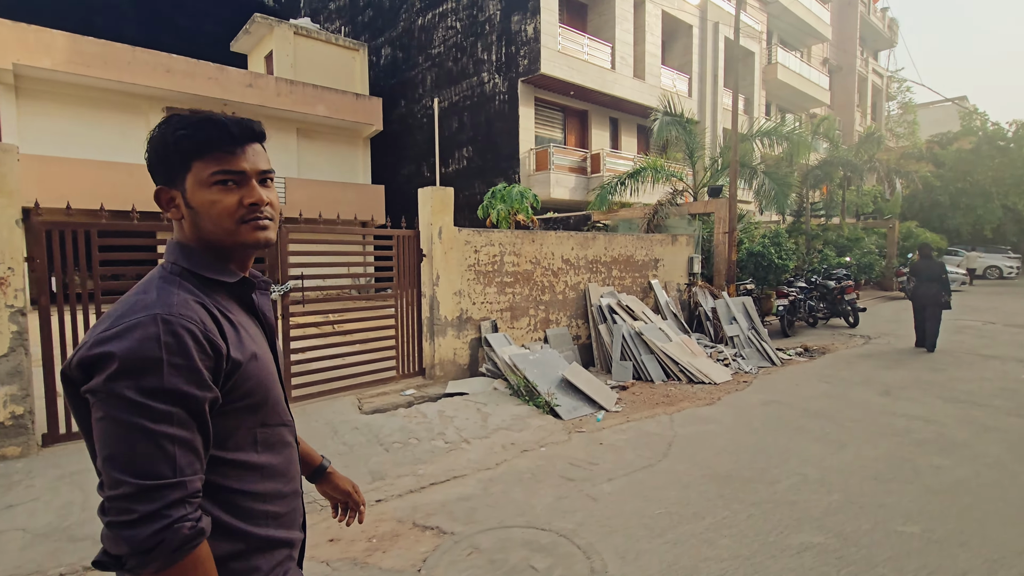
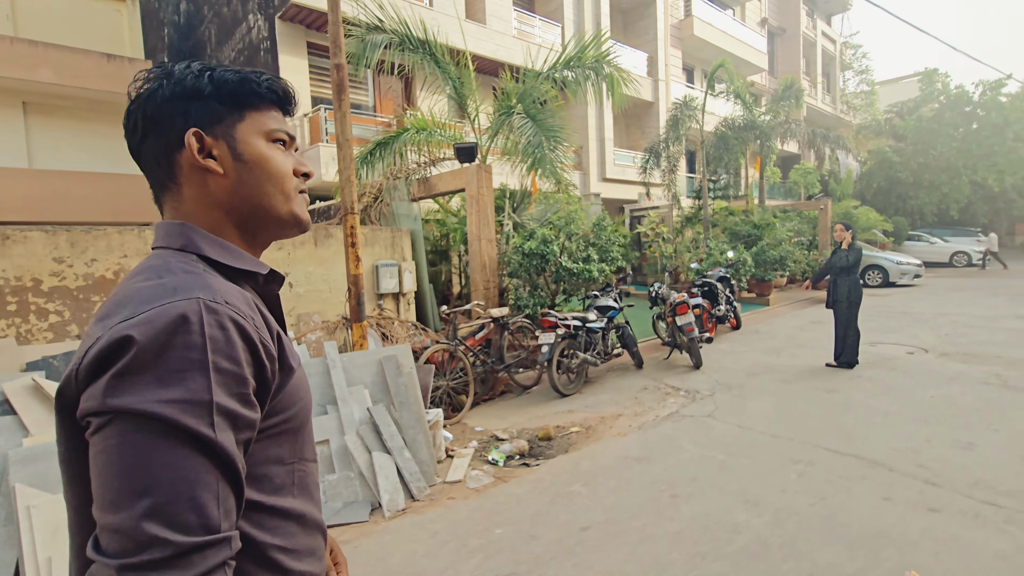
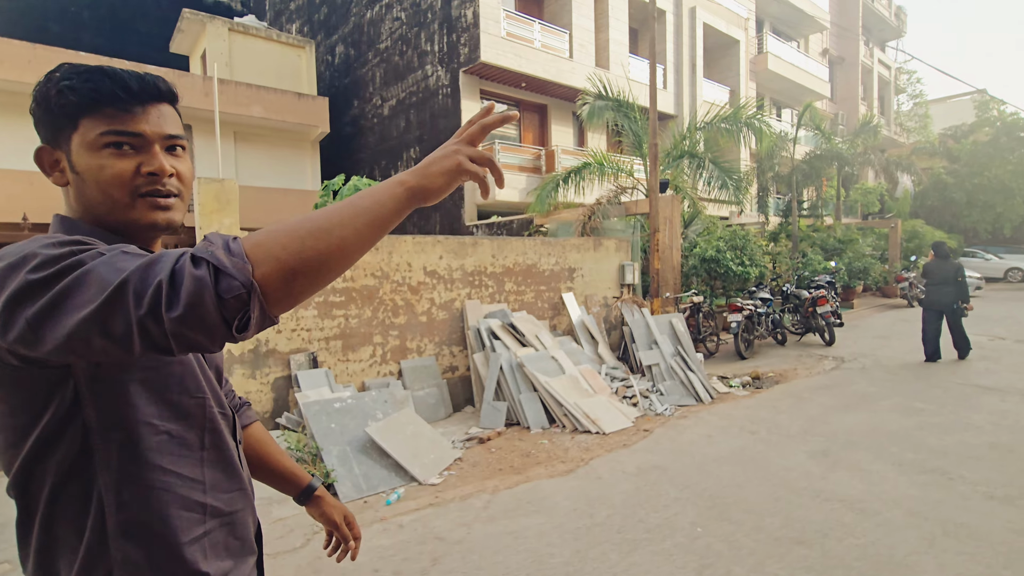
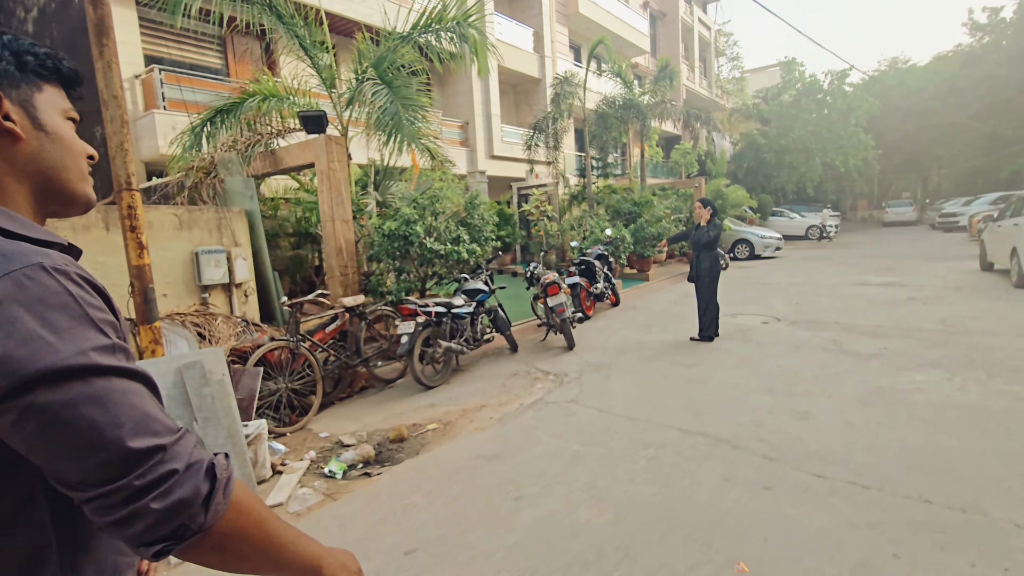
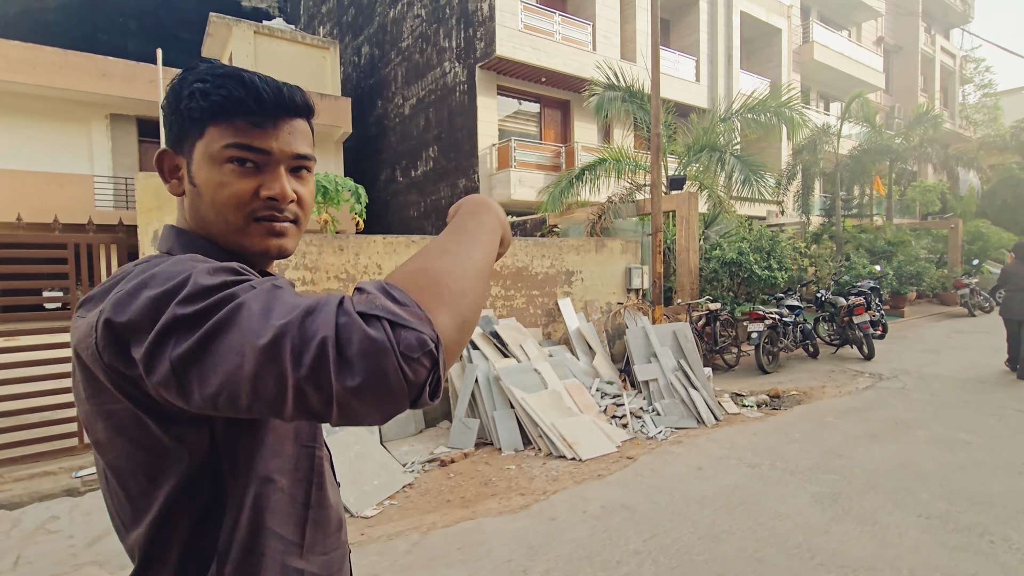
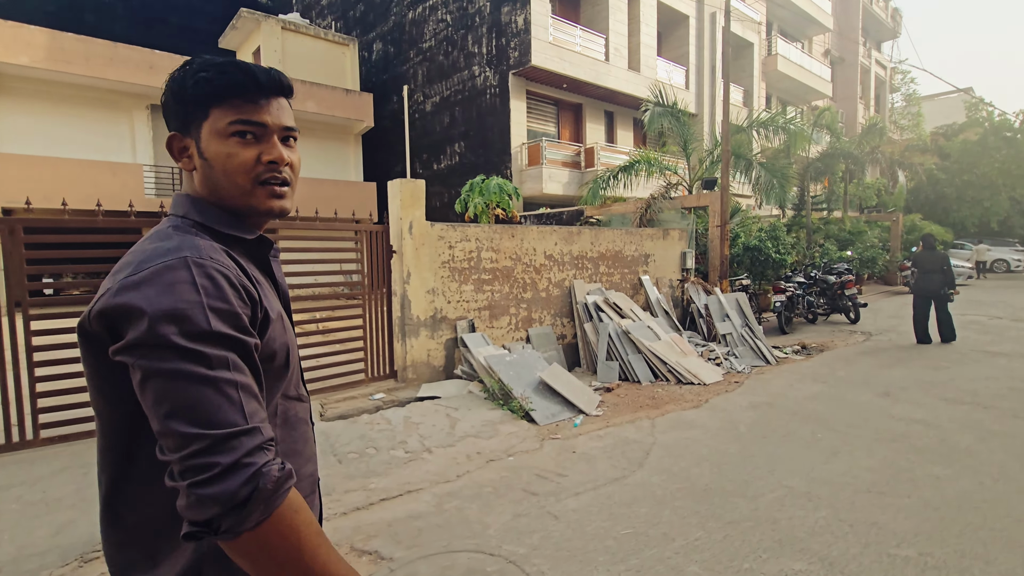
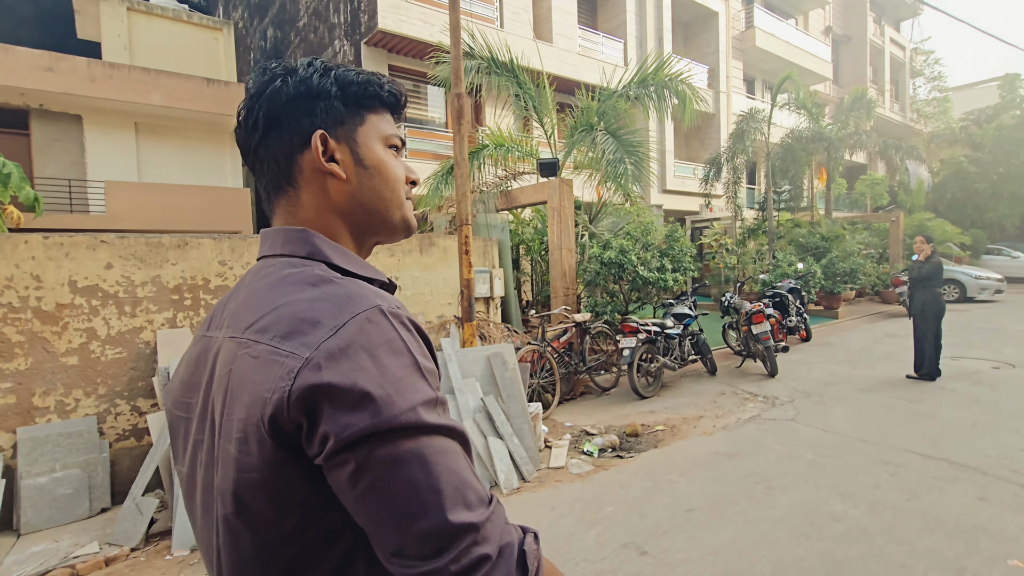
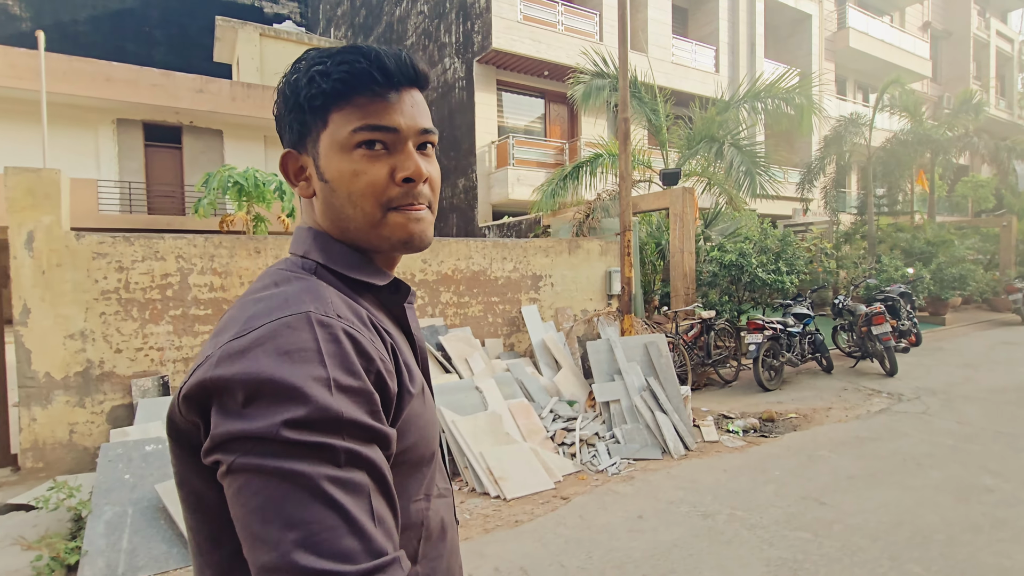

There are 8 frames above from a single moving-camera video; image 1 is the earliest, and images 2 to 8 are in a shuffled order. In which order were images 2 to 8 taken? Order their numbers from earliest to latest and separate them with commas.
6, 3, 5, 8, 7, 2, 4
